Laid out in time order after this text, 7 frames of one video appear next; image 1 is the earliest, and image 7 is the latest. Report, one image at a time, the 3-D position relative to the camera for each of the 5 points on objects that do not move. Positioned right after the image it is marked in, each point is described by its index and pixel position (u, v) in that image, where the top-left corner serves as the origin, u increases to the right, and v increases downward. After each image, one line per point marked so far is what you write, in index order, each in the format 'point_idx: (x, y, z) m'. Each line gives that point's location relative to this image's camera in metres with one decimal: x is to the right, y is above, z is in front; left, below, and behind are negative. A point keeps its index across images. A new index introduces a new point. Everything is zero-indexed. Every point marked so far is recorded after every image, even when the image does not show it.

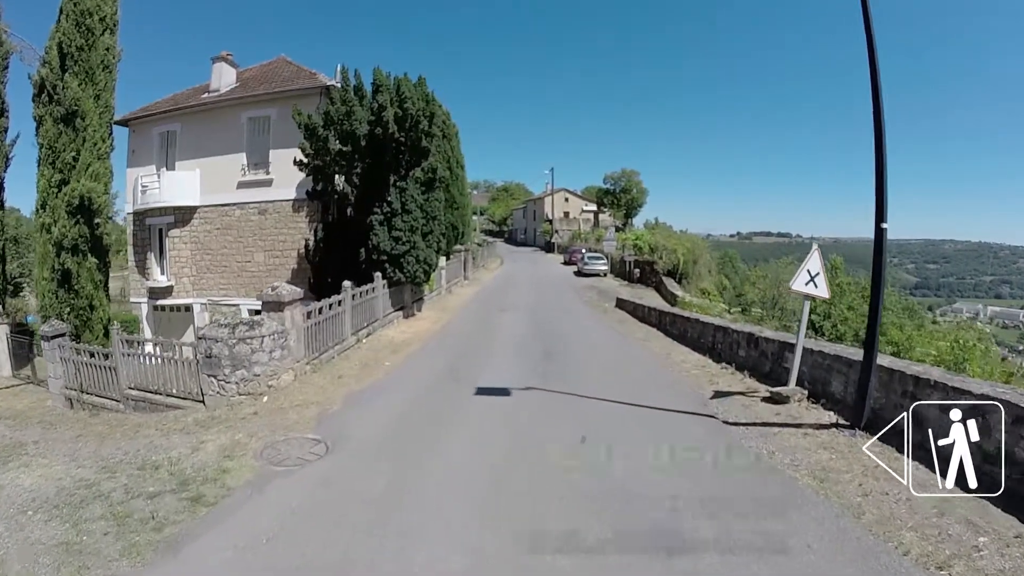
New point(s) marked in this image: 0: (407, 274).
0: (-2.5, +0.3, +13.5) m
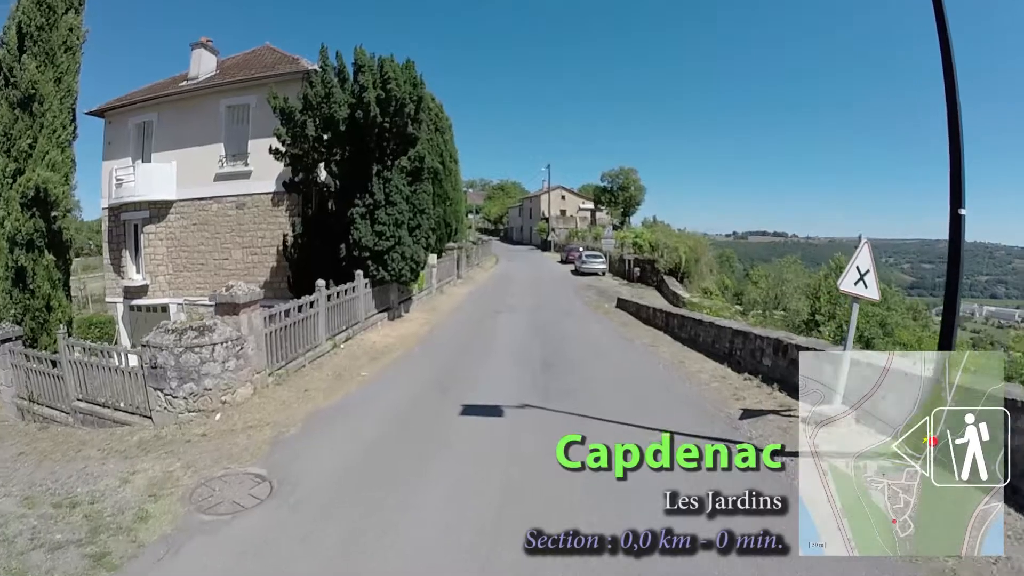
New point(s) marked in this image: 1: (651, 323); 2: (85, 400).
0: (-2.7, +0.3, +12.3) m
1: (+3.6, -0.9, +14.4) m
2: (-7.5, -2.0, +9.9) m
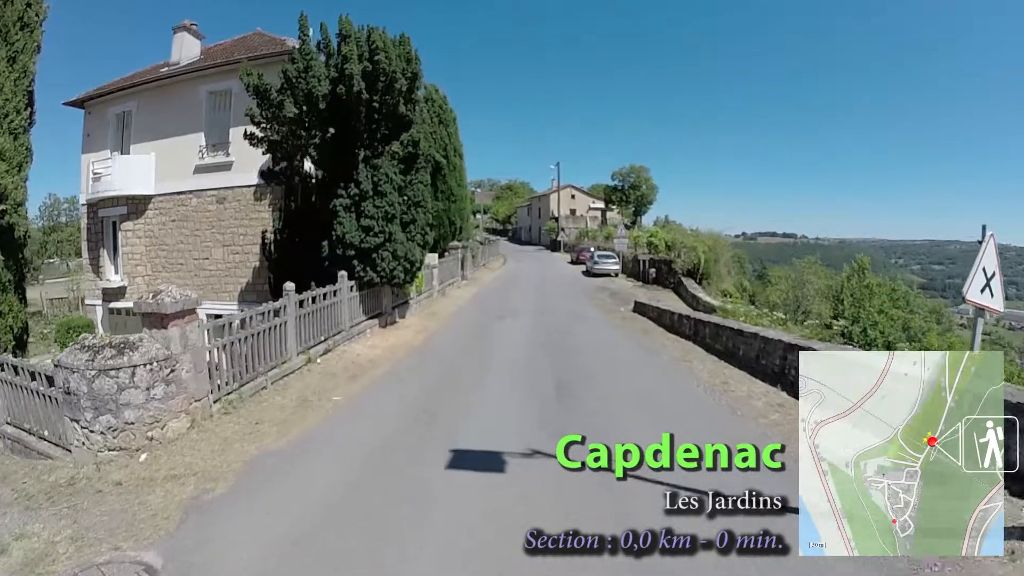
0: (-2.5, +0.3, +10.7) m
1: (+3.7, -1.0, +12.7) m
2: (-7.4, -2.0, +8.3) m
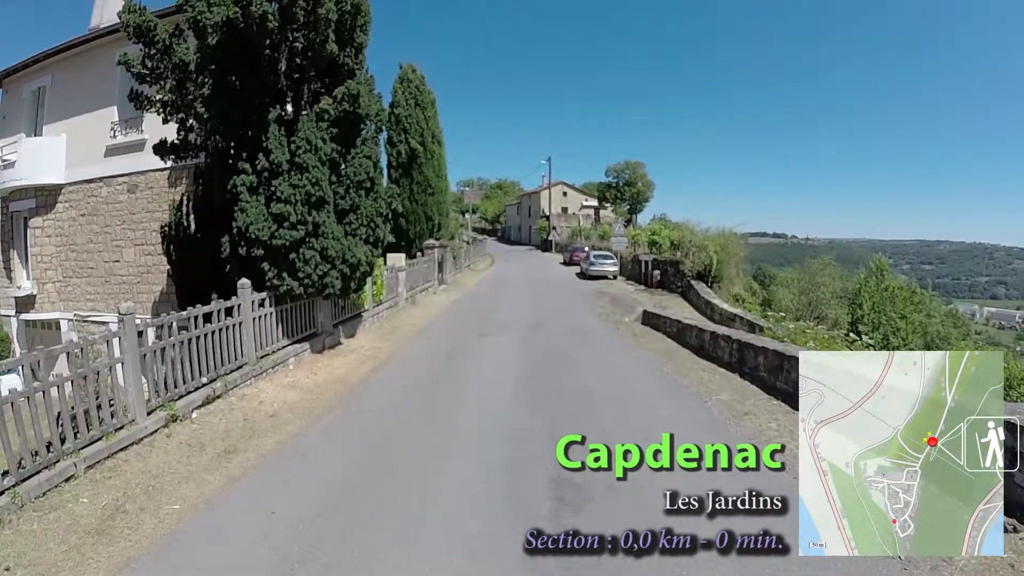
0: (-2.9, +0.1, +7.7) m
1: (+3.4, -1.2, +9.8) m
2: (-7.7, -2.2, +5.3) m
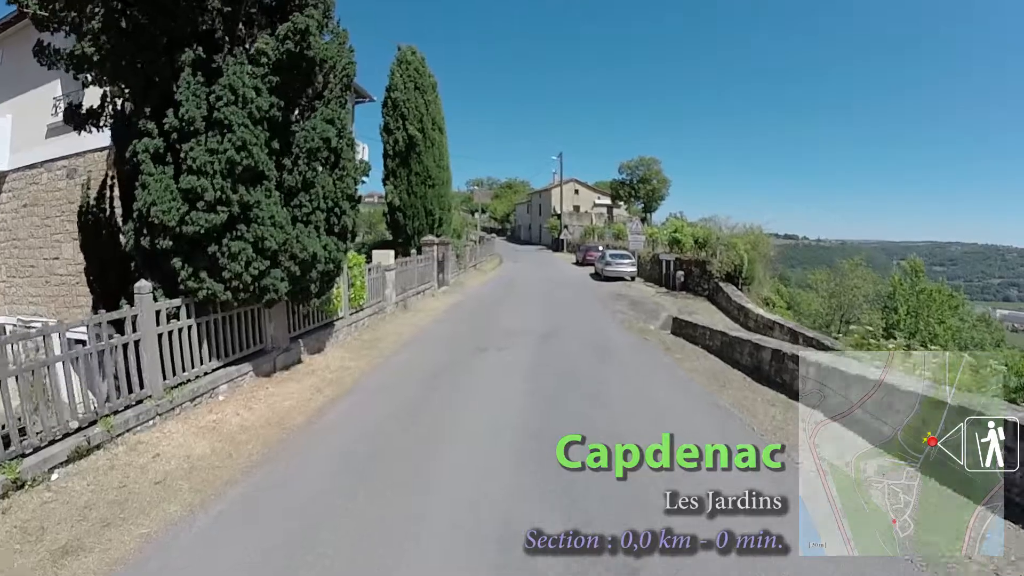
0: (-2.8, 0.0, +5.7) m
1: (+3.5, -1.3, +7.7) m
2: (-7.7, -2.3, +3.4) m
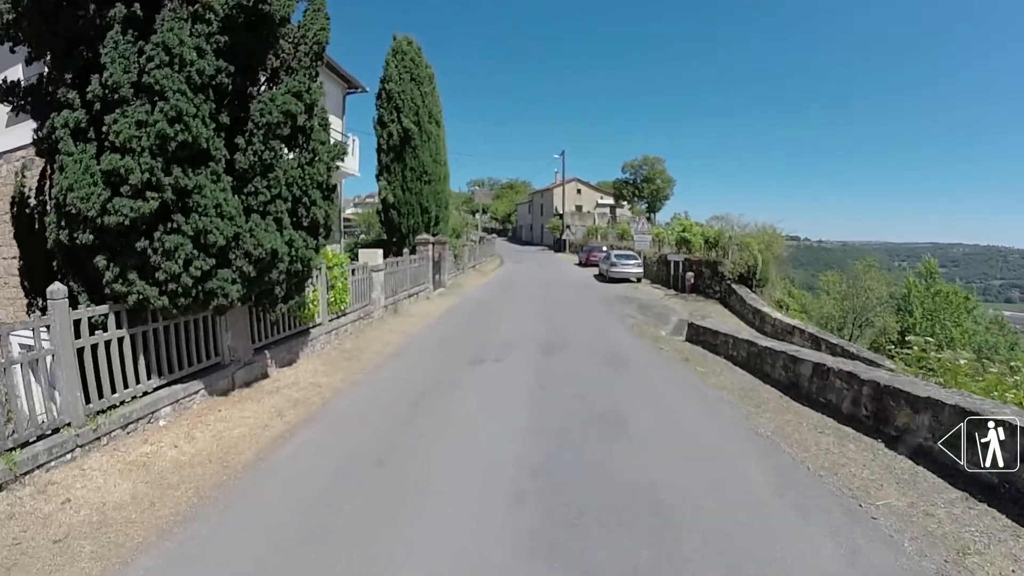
0: (-2.8, 0.0, +4.7) m
1: (+3.5, -1.3, +6.7) m
2: (-7.7, -2.3, +2.4) m
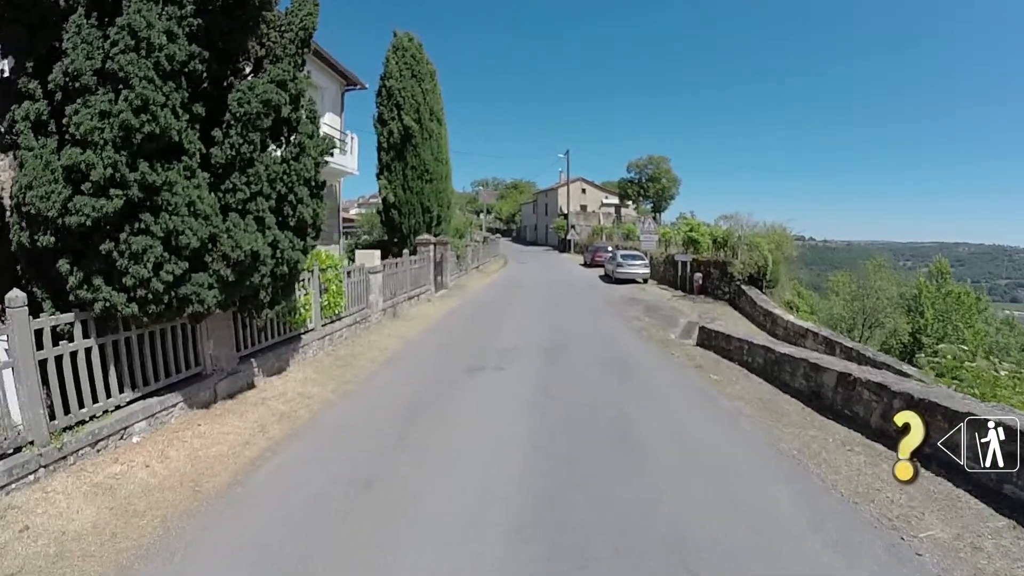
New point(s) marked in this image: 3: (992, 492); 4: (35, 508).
0: (-2.8, 0.0, +4.4) m
1: (+3.5, -1.3, +6.2) m
2: (-7.7, -2.3, +2.1) m
3: (+3.7, -1.5, +4.5) m
4: (-3.2, -1.4, +3.5) m
